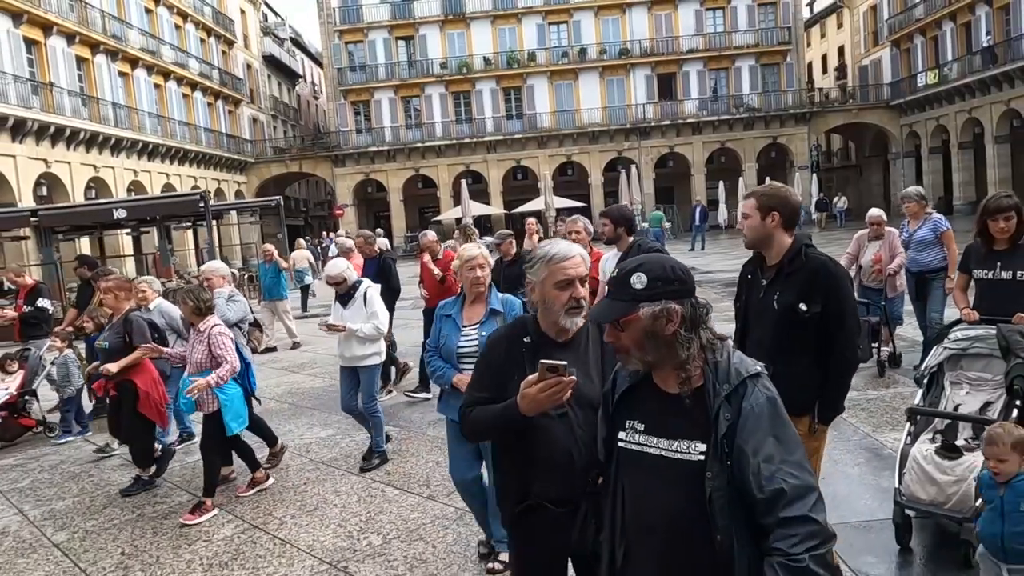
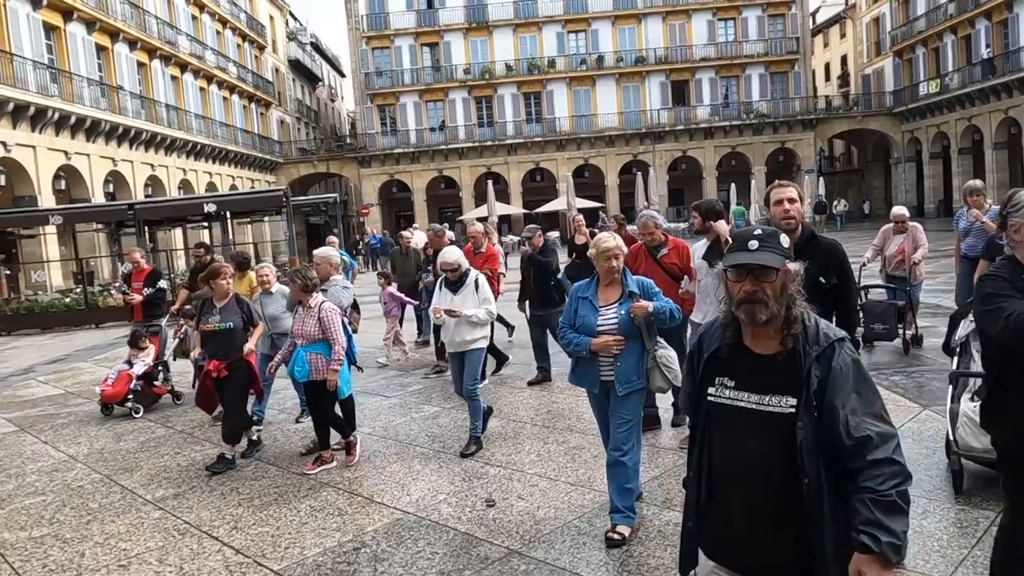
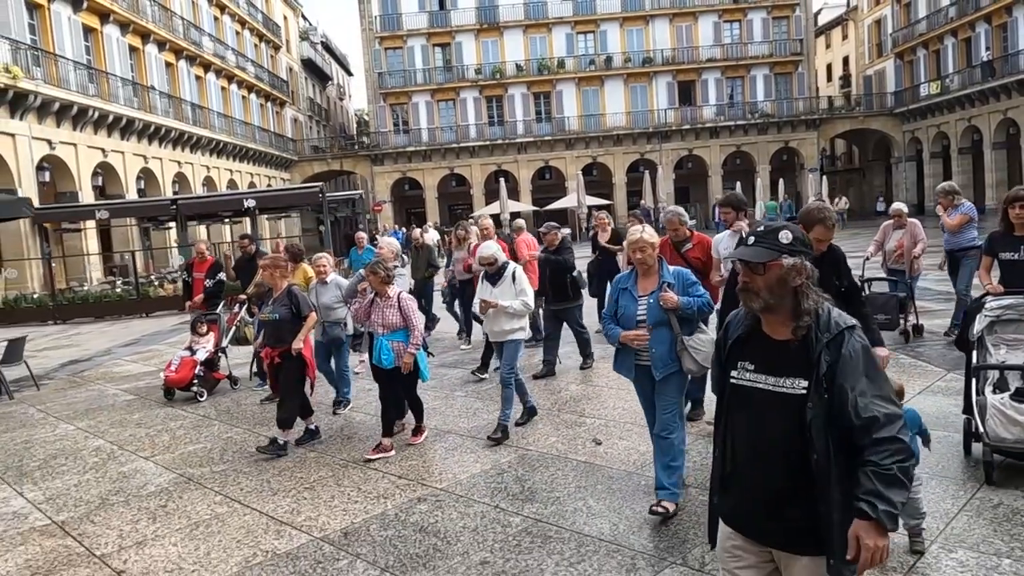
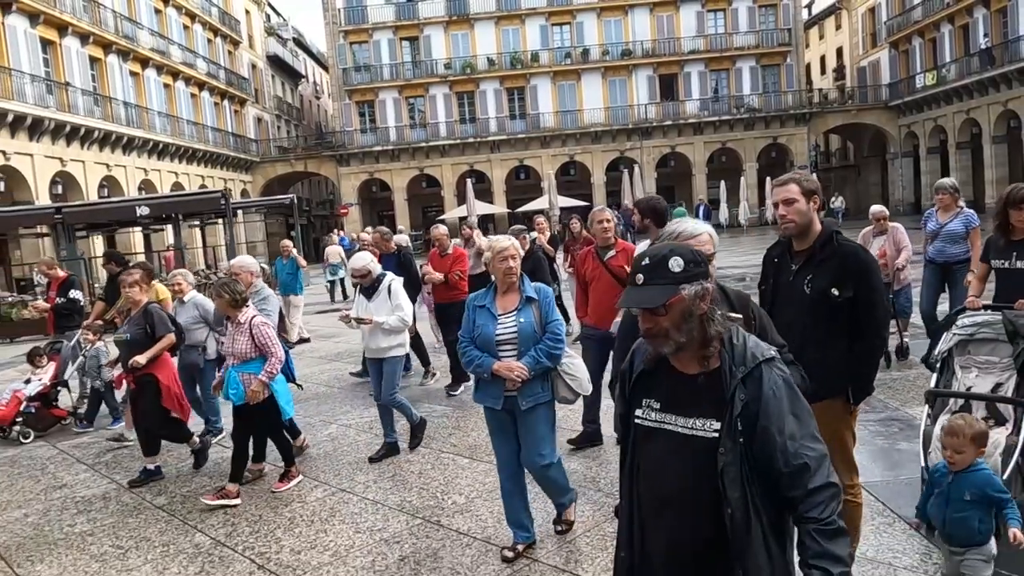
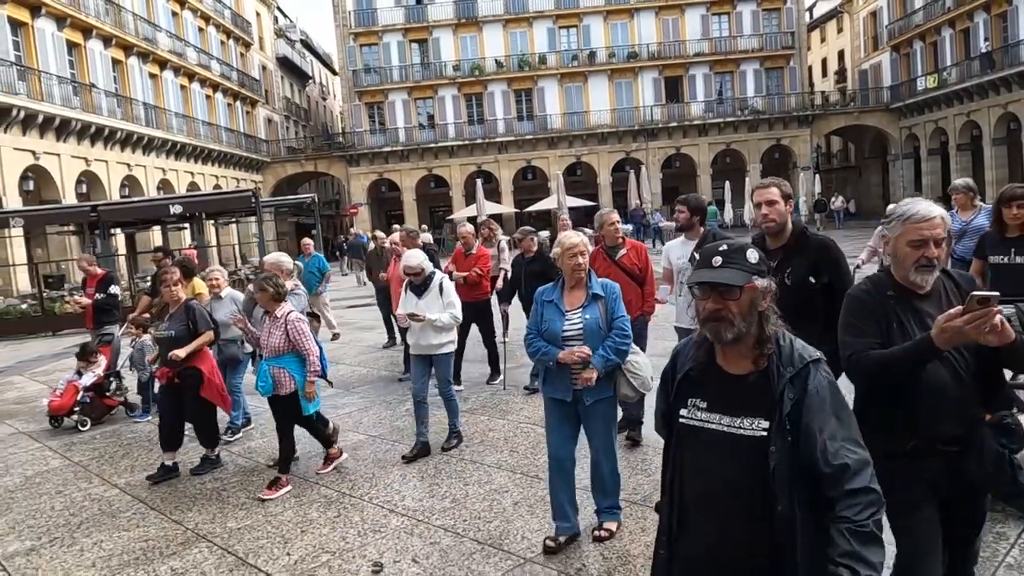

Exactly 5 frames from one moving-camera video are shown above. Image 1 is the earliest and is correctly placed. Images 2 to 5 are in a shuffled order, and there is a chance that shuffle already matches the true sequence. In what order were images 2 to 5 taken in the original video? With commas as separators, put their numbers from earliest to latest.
4, 5, 2, 3
